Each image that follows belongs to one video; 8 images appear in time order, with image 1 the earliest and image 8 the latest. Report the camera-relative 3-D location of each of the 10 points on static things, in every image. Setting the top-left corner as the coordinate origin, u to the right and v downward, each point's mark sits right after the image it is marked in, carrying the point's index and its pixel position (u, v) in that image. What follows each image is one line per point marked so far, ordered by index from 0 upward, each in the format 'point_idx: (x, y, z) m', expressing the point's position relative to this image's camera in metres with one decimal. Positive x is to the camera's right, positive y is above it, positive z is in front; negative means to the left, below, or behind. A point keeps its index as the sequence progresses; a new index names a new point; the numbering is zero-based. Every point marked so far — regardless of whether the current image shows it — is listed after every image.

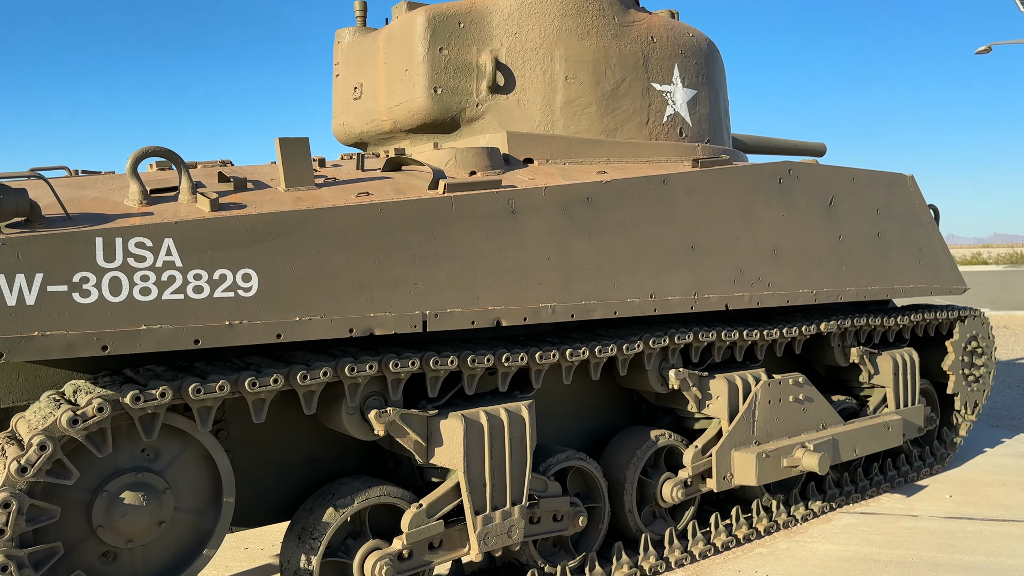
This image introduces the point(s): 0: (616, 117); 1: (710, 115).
0: (+1.1, +1.8, +7.9) m
1: (+2.3, +2.0, +8.5) m
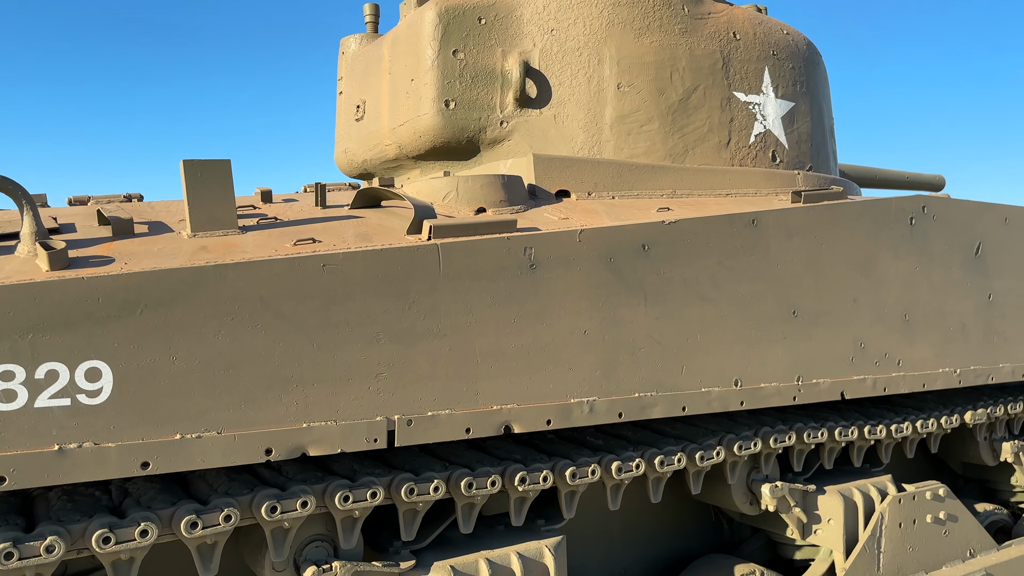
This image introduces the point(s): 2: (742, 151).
0: (+1.4, +1.2, +5.9) m
1: (+2.6, +1.3, +6.5) m
2: (+1.9, +1.1, +6.0) m
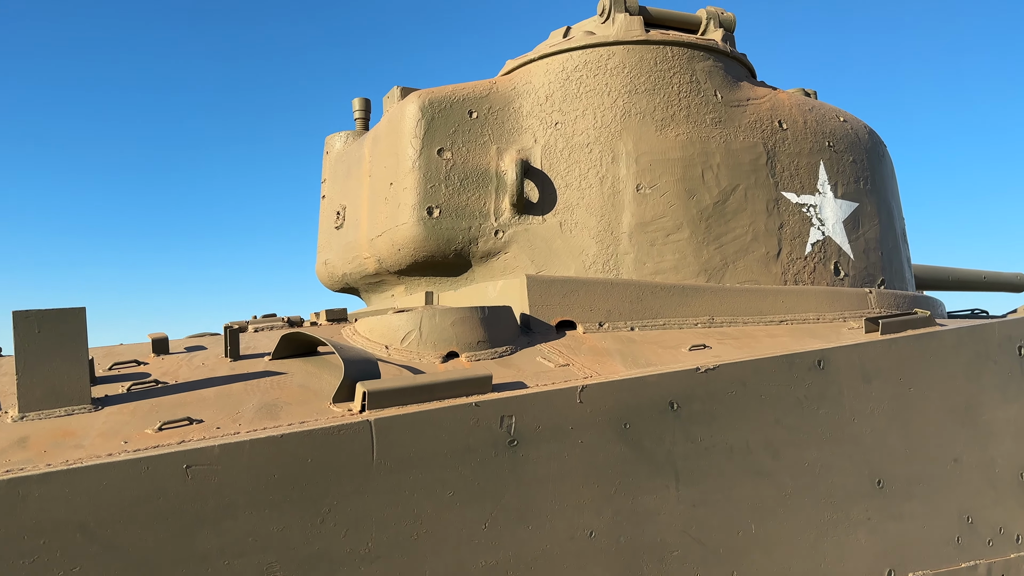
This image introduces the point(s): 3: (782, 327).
0: (+1.4, +0.3, +4.8) m
1: (+2.6, +0.3, +5.2) m
2: (+1.9, +0.2, +4.8) m
3: (+1.6, -0.2, +4.4) m
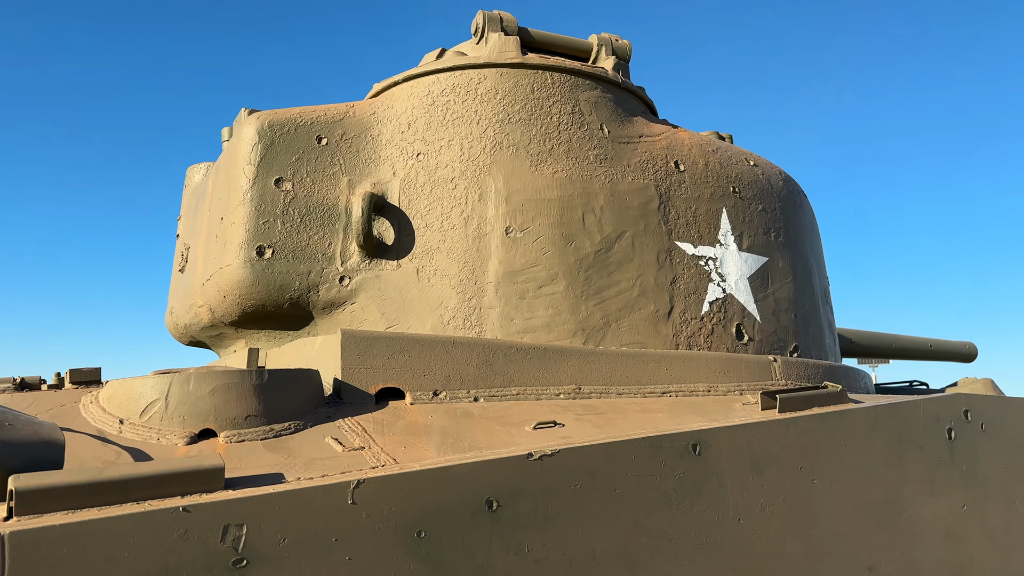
0: (+0.5, -0.1, +4.0) m
1: (+1.7, -0.1, +4.5) m
2: (+1.0, -0.2, +4.1) m
3: (+0.7, -0.5, +3.6) m
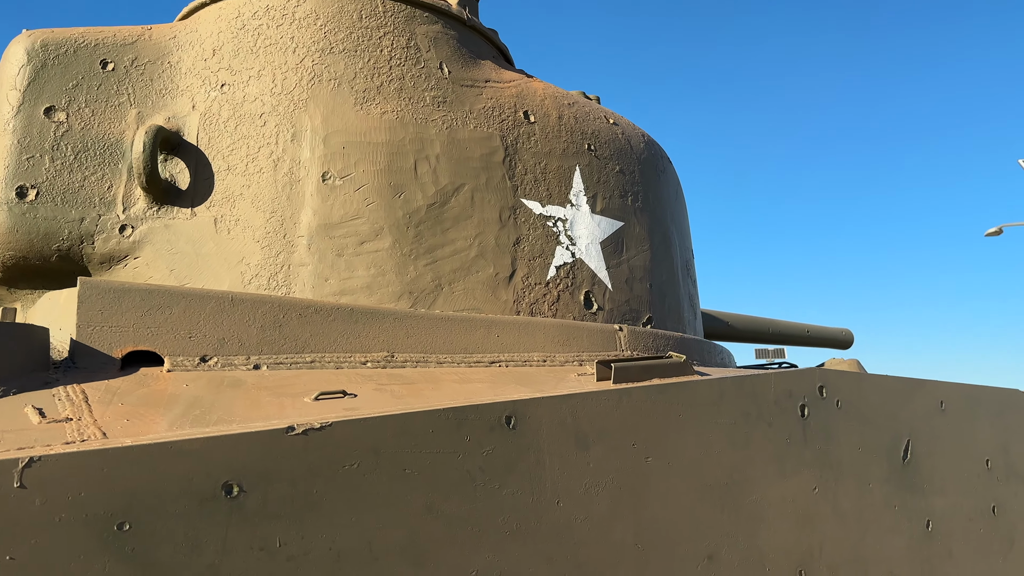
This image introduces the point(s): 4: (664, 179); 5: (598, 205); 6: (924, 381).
0: (-0.4, +0.1, +3.5) m
1: (+0.8, +0.1, +4.2) m
2: (+0.1, 0.0, +3.7) m
3: (-0.1, -0.4, +3.2) m
4: (+1.0, +0.7, +4.7) m
5: (+0.5, +0.5, +4.1) m
6: (+2.4, -0.5, +4.2) m
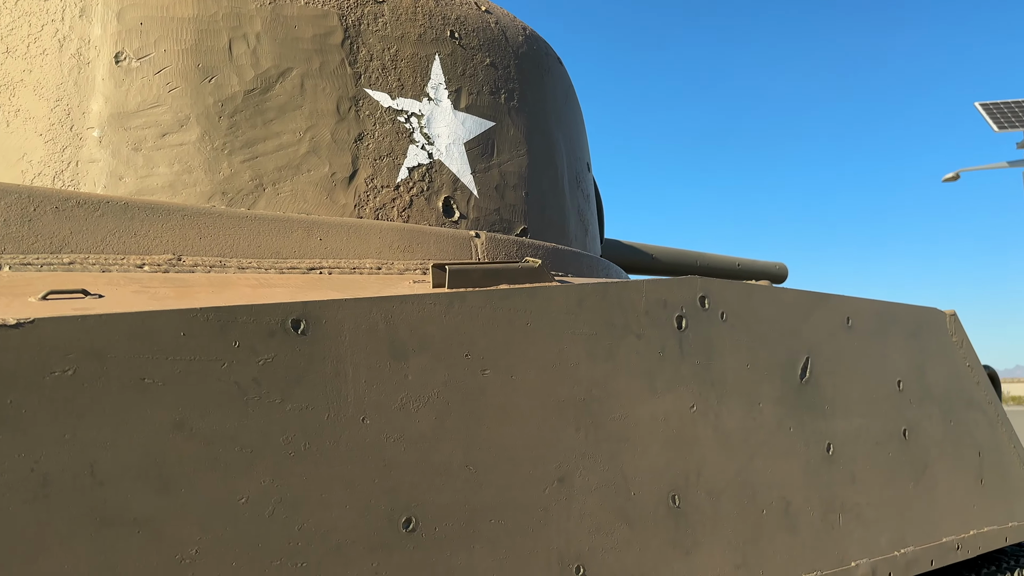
0: (-1.1, +0.5, +3.1) m
1: (+0.1, +0.6, +3.8) m
2: (-0.6, +0.4, +3.2) m
3: (-0.8, 0.0, +2.7) m
4: (+0.2, +1.2, +4.2) m
5: (-0.2, +0.9, +3.6) m
6: (+1.7, 0.0, +3.9) m
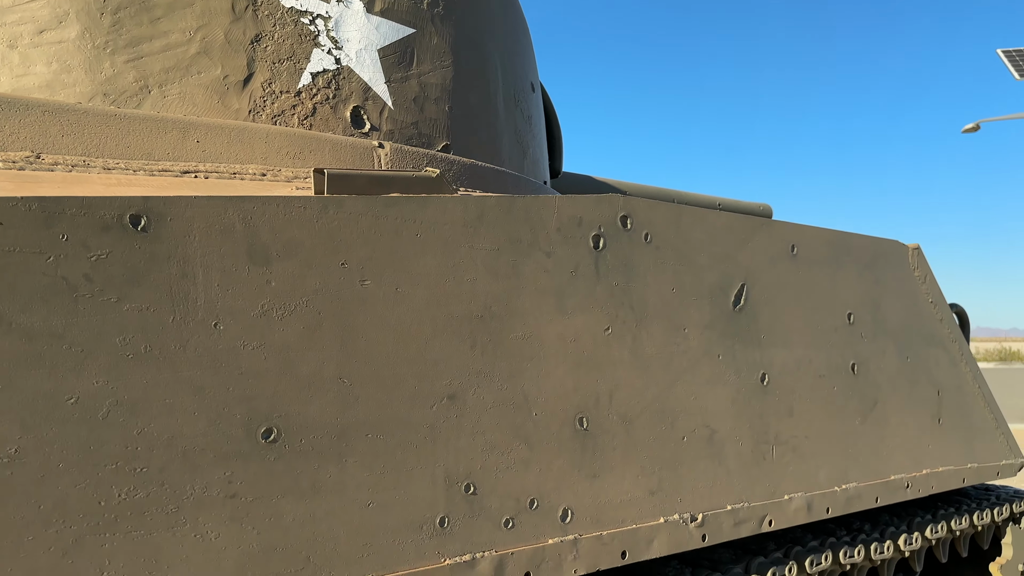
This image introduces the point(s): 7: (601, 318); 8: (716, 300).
0: (-1.4, +0.9, +2.9) m
1: (-0.3, +0.9, +3.6) m
2: (-1.0, +0.8, +3.1) m
3: (-1.1, +0.4, +2.6) m
4: (-0.1, +1.6, +4.0) m
5: (-0.6, +1.3, +3.4) m
6: (+1.3, +0.3, +3.7) m
7: (+0.4, -0.1, +3.1) m
8: (+1.0, -0.1, +3.5) m
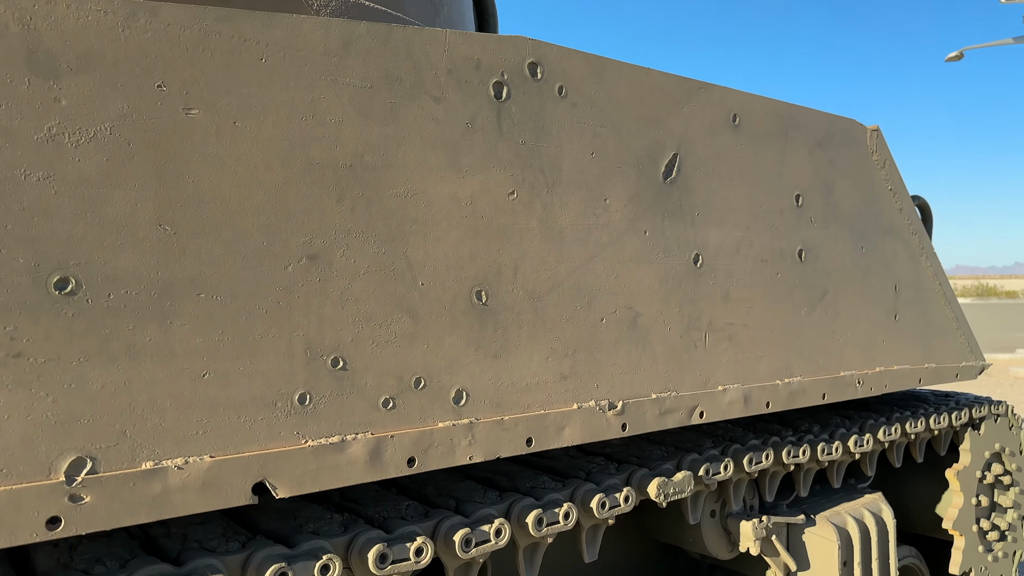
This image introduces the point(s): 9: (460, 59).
0: (-1.8, +1.4, +2.4) m
1: (-0.7, +1.5, +3.1) m
2: (-1.4, +1.3, +2.6) m
3: (-1.5, +0.8, +2.2) m
4: (-0.5, +2.2, +3.5) m
5: (-1.0, +1.8, +2.9) m
6: (+0.9, +0.9, +3.3) m
7: (0.0, +0.4, +2.7) m
8: (+0.6, +0.5, +3.1) m
9: (-0.2, +0.8, +2.6) m
